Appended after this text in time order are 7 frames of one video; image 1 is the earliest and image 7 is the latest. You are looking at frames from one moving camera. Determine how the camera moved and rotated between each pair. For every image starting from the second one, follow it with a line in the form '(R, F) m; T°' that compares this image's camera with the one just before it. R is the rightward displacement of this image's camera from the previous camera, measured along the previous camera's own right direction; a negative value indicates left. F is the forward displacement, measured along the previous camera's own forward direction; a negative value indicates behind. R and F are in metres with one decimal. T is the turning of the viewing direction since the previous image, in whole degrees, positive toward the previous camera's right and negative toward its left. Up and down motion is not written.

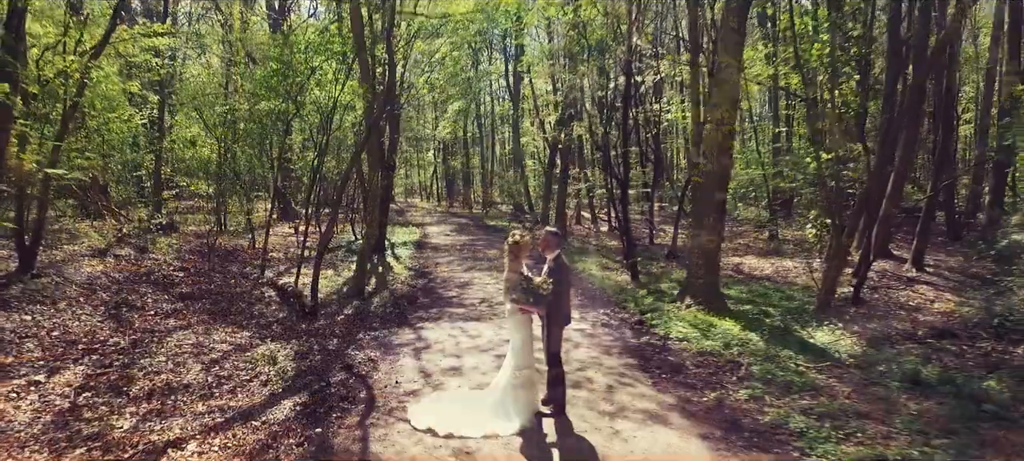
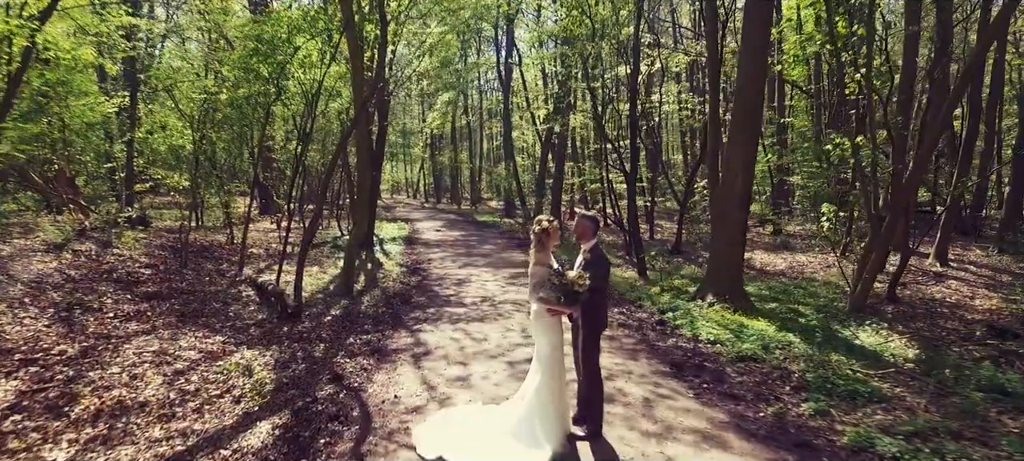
(-0.4, +1.1) m; +1°
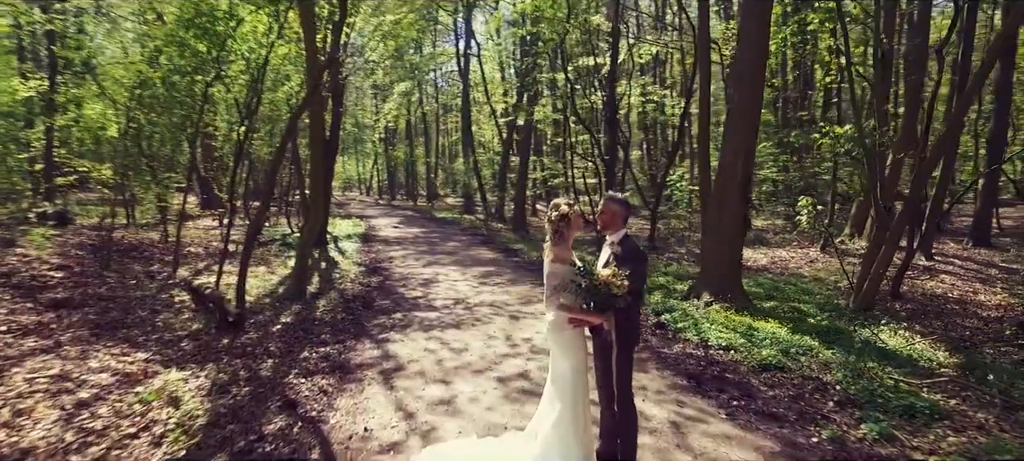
(-0.4, +1.2) m; +4°
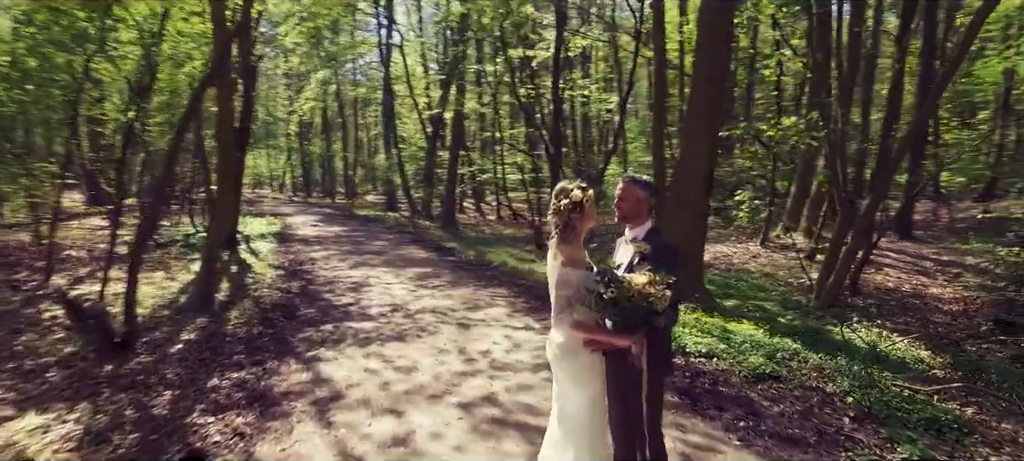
(-0.4, +1.1) m; +7°
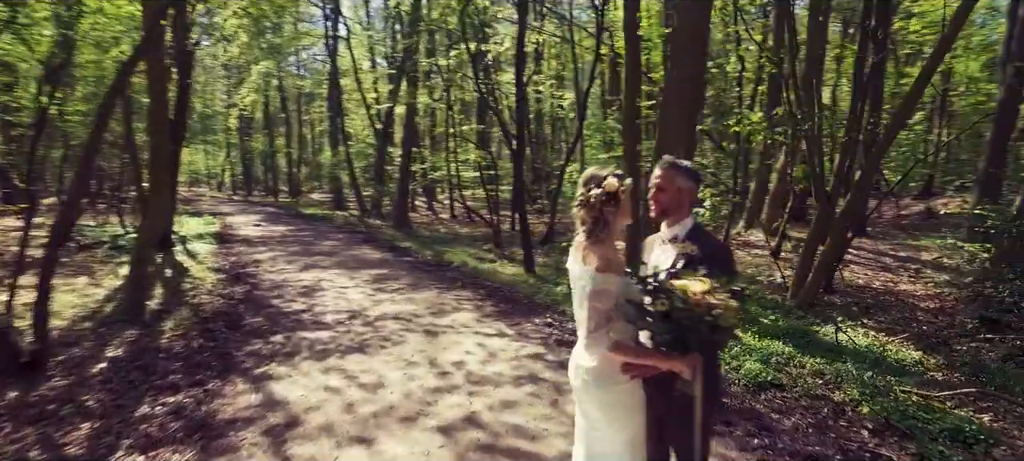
(-0.3, +0.7) m; +5°
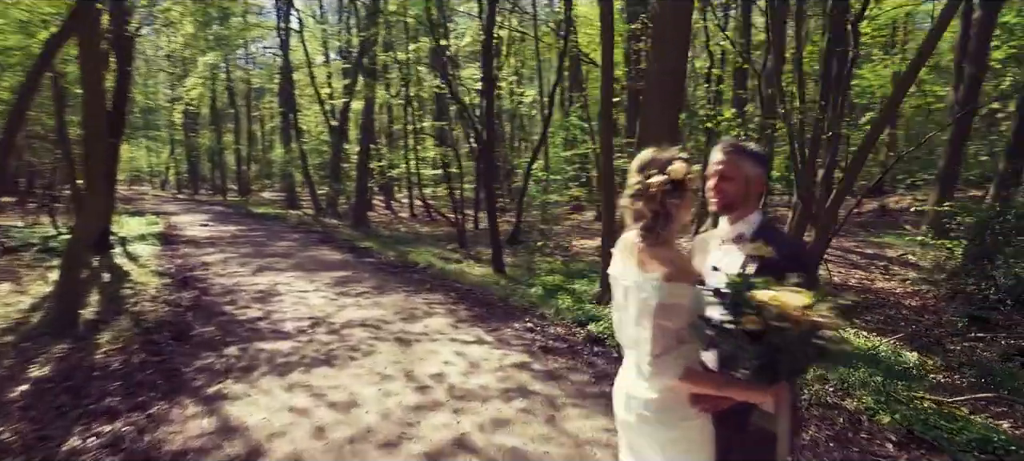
(-0.3, +0.5) m; +4°
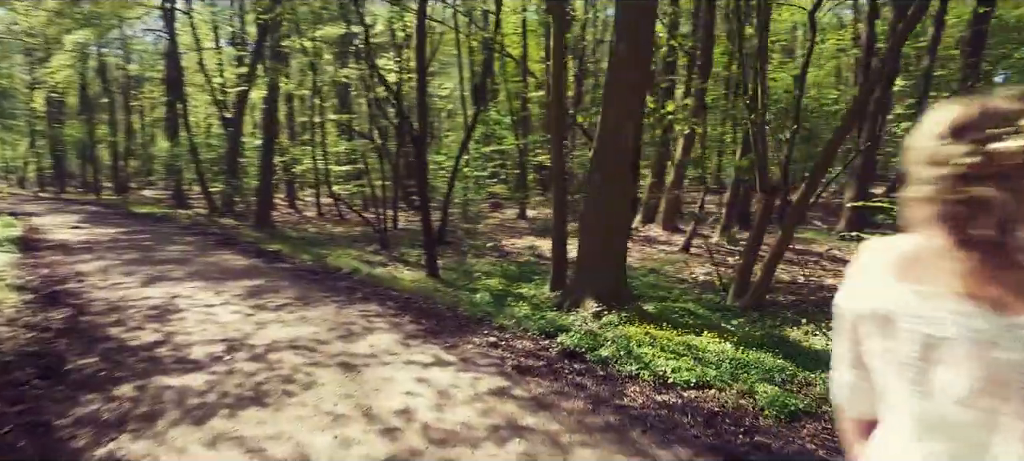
(-0.6, +1.0) m; +9°
